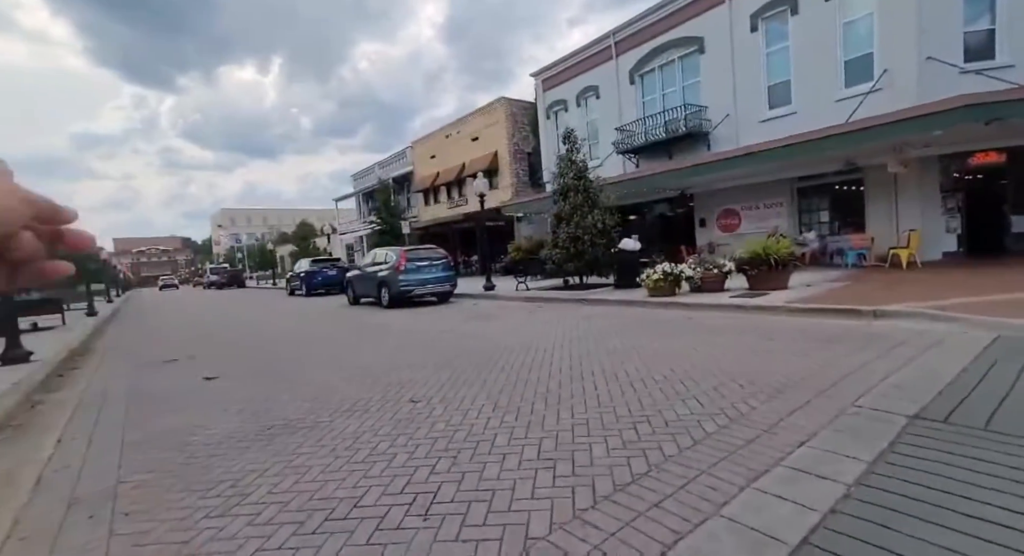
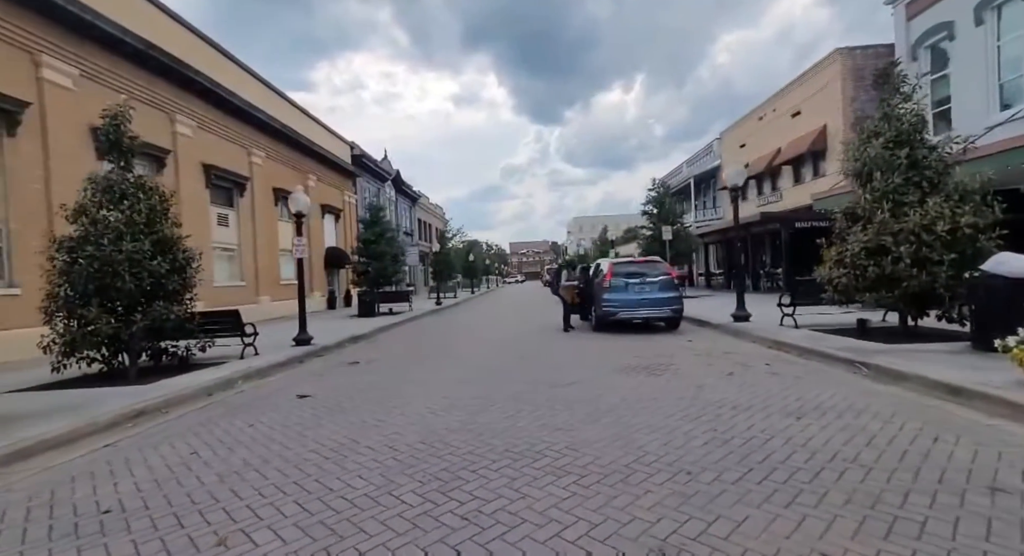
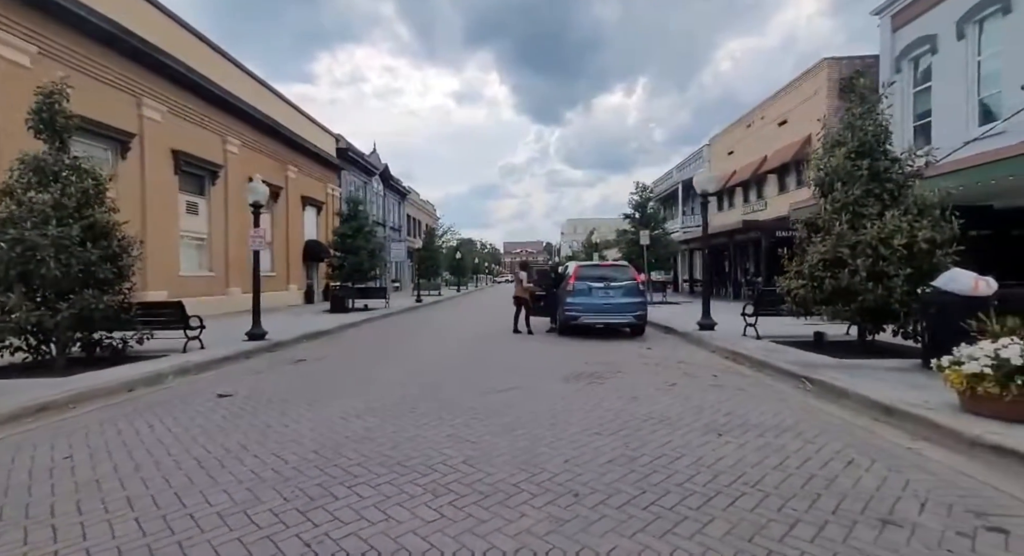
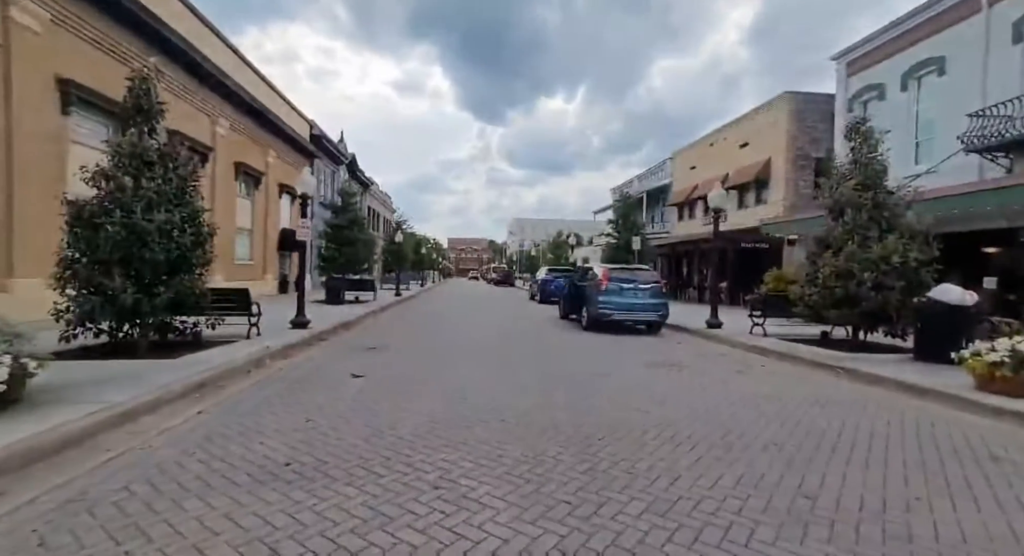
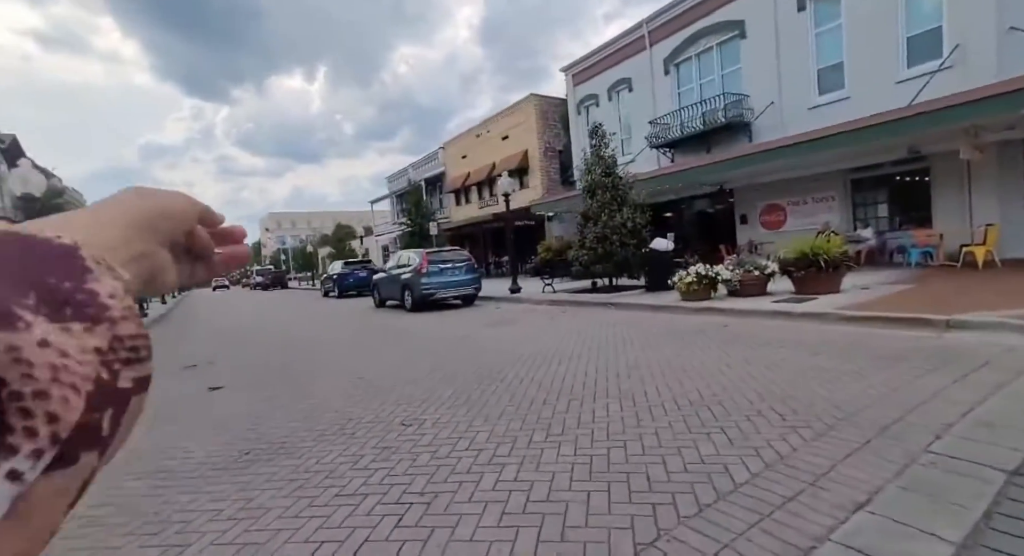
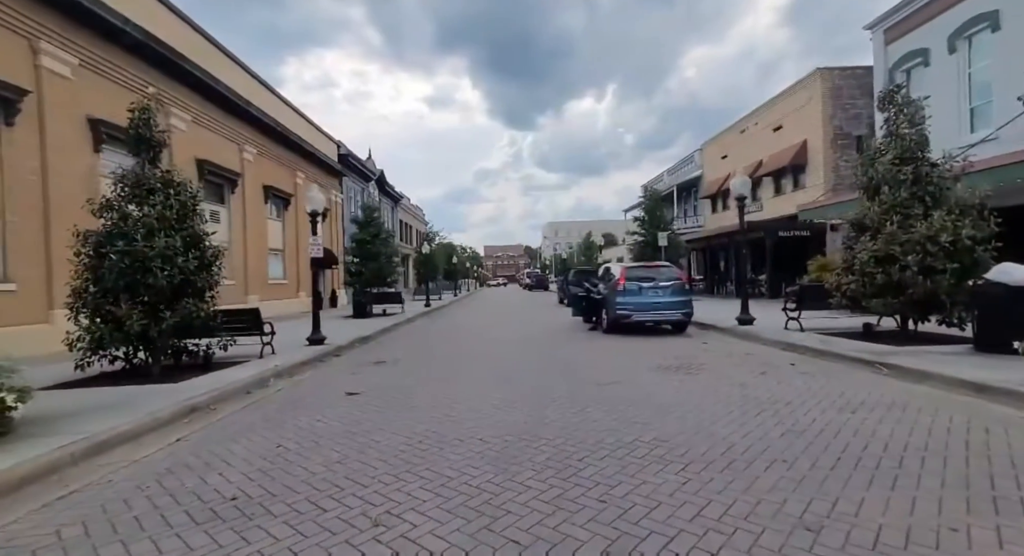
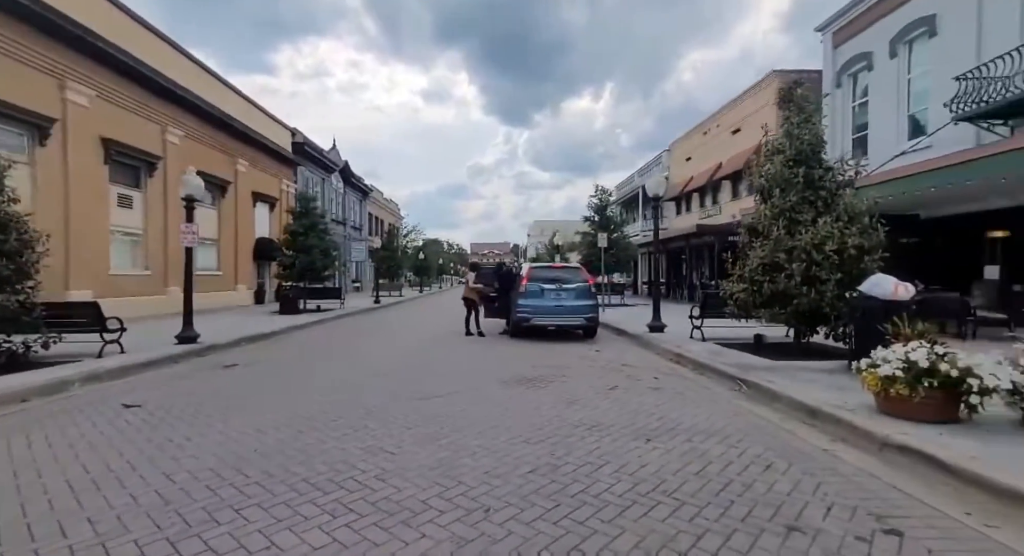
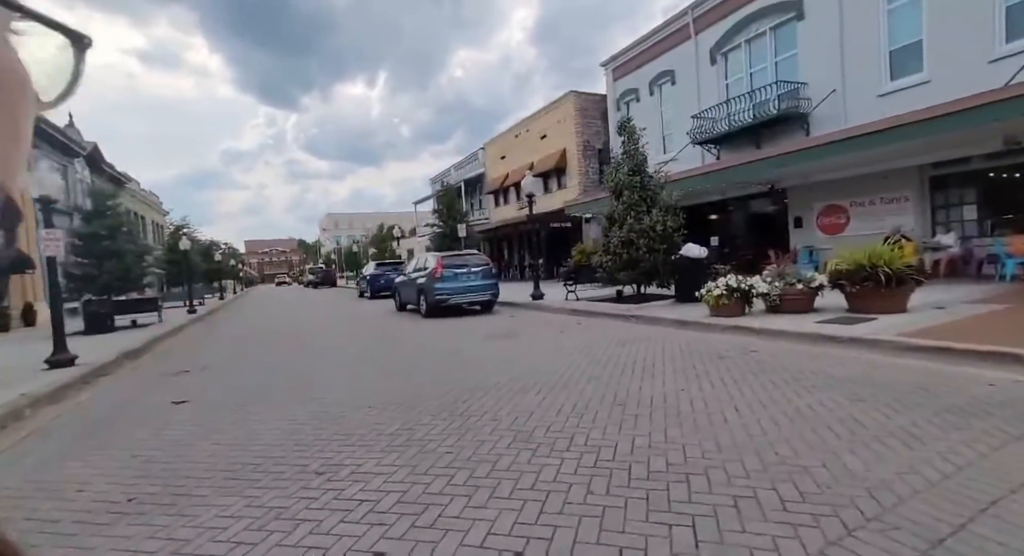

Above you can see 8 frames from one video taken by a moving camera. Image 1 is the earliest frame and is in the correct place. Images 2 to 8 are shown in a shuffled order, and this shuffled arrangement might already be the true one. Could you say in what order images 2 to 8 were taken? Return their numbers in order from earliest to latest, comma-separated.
5, 8, 4, 6, 2, 3, 7
